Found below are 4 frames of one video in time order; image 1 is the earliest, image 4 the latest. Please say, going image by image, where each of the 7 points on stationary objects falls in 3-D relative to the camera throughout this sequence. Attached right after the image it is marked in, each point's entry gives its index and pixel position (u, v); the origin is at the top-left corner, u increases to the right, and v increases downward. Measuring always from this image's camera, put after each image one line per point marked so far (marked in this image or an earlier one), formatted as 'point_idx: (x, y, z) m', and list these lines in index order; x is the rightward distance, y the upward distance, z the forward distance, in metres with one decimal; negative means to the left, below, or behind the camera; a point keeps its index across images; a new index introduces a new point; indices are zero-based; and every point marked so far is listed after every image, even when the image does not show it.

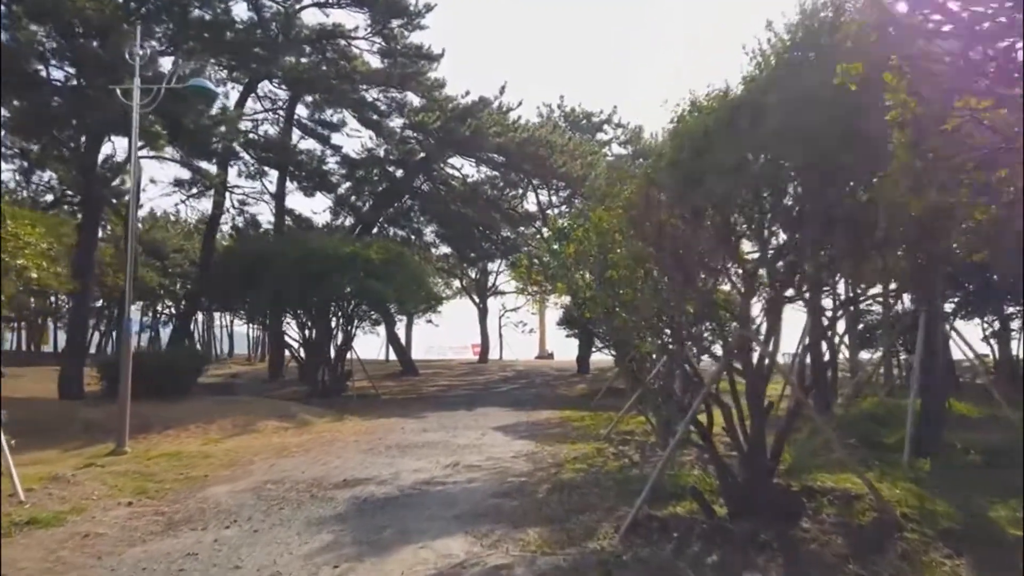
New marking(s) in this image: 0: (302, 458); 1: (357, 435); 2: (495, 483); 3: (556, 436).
0: (-4.1, -3.4, +15.5) m
1: (-3.8, -3.7, +19.9) m
2: (-0.2, -3.1, +12.4) m
3: (+1.1, -3.7, +19.6) m
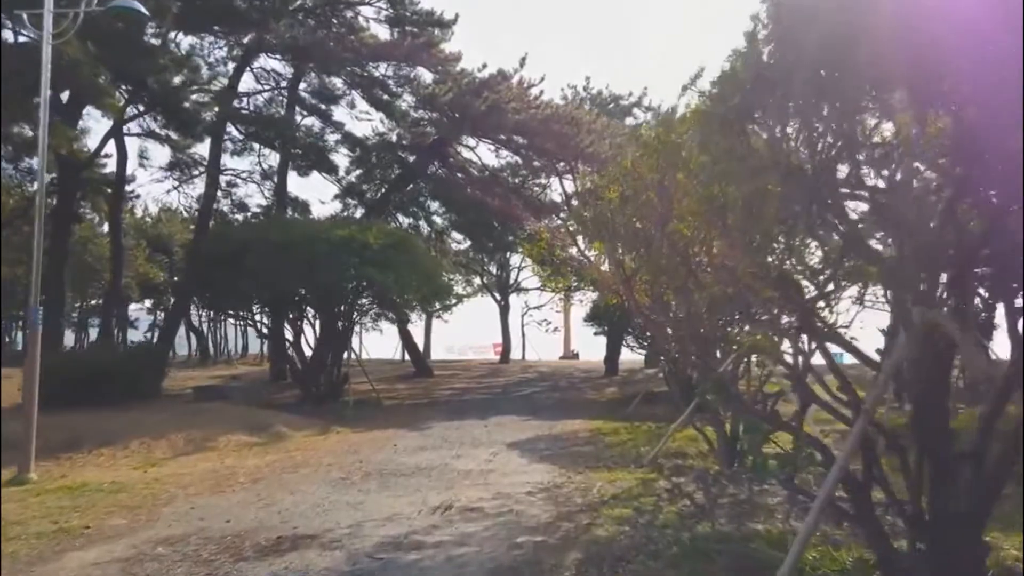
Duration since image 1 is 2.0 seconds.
0: (-3.9, -3.0, +11.5) m
1: (-3.5, -3.4, +15.9) m
2: (-0.1, -2.7, +8.3) m
3: (+1.4, -3.3, +15.4) m
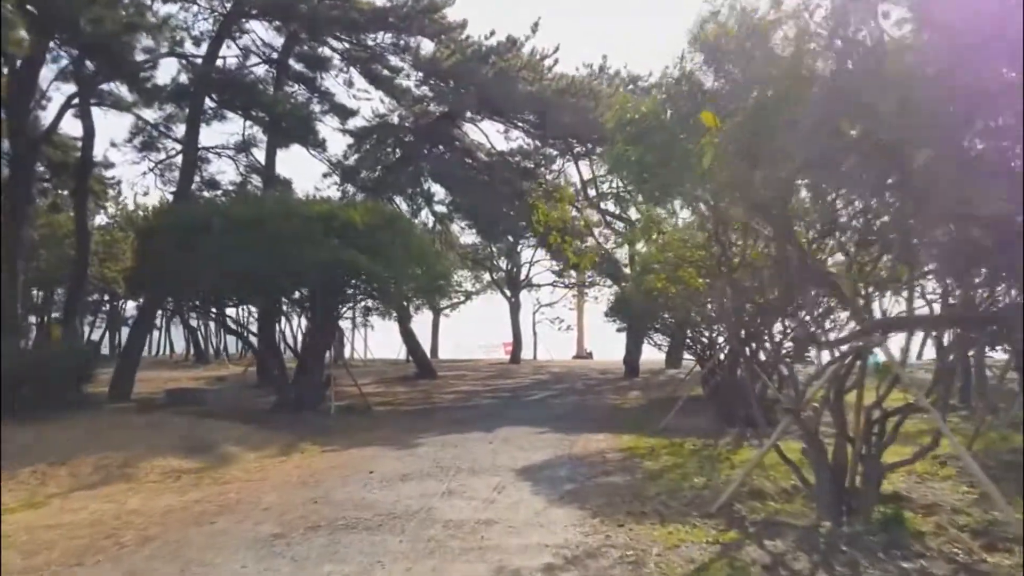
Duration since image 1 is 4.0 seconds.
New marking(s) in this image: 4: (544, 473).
0: (-3.8, -2.7, +7.4) m
1: (-3.3, -3.0, +11.8) m
2: (-0.1, -2.4, +4.2) m
3: (+1.6, -3.0, +11.3) m
4: (+0.5, -3.1, +13.4) m
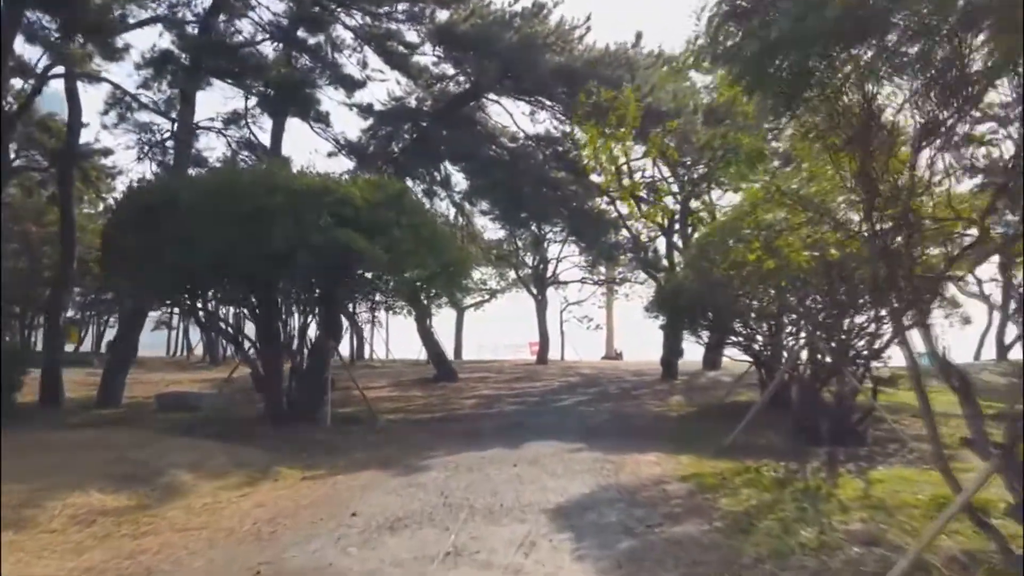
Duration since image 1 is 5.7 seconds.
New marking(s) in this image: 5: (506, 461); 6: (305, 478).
0: (-3.6, -2.4, +4.0) m
1: (-3.0, -2.8, +8.4) m
2: (0.0, -2.1, +0.6) m
3: (+1.9, -2.7, +7.7) m
4: (+0.9, -2.9, +9.8) m
5: (-0.1, -3.2, +14.8) m
6: (-3.4, -3.1, +13.0) m
